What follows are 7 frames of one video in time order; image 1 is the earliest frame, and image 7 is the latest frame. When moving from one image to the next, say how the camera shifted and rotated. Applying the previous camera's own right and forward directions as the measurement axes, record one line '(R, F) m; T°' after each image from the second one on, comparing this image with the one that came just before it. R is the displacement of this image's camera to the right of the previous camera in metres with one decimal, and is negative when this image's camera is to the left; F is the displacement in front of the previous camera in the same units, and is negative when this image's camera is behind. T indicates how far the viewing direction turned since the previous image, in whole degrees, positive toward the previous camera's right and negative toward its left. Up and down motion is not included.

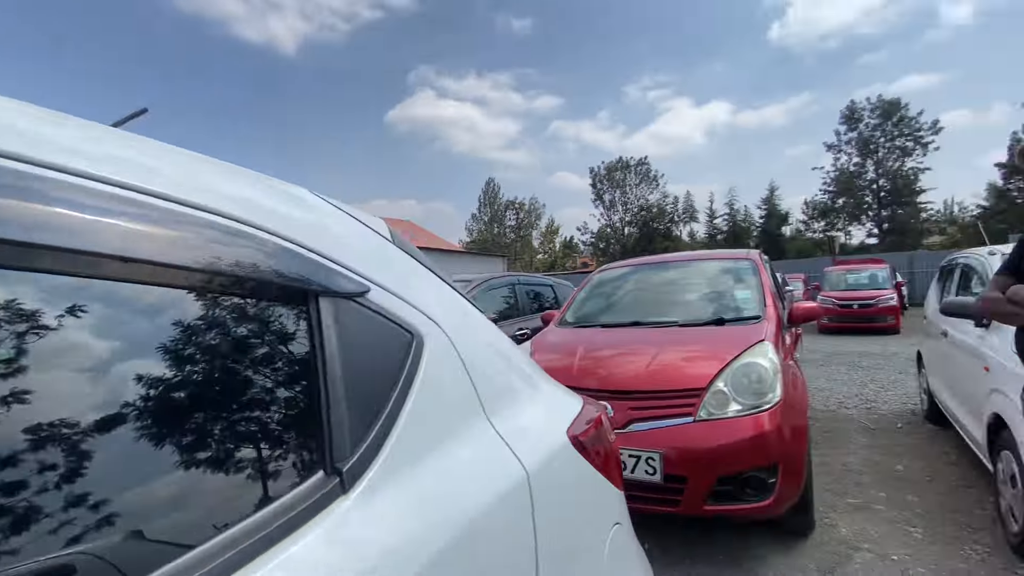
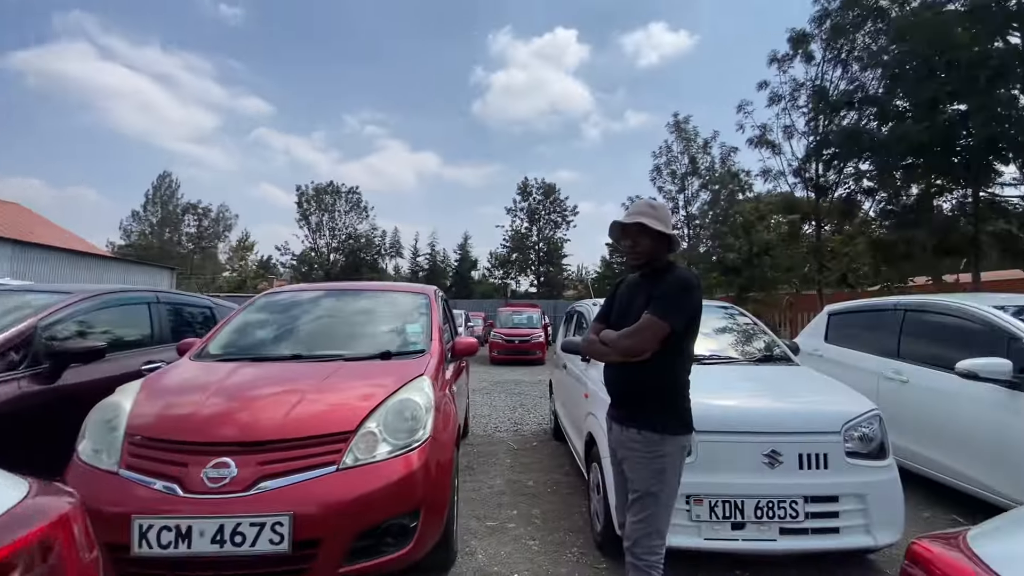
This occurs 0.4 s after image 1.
(+0.3, +0.2) m; +34°
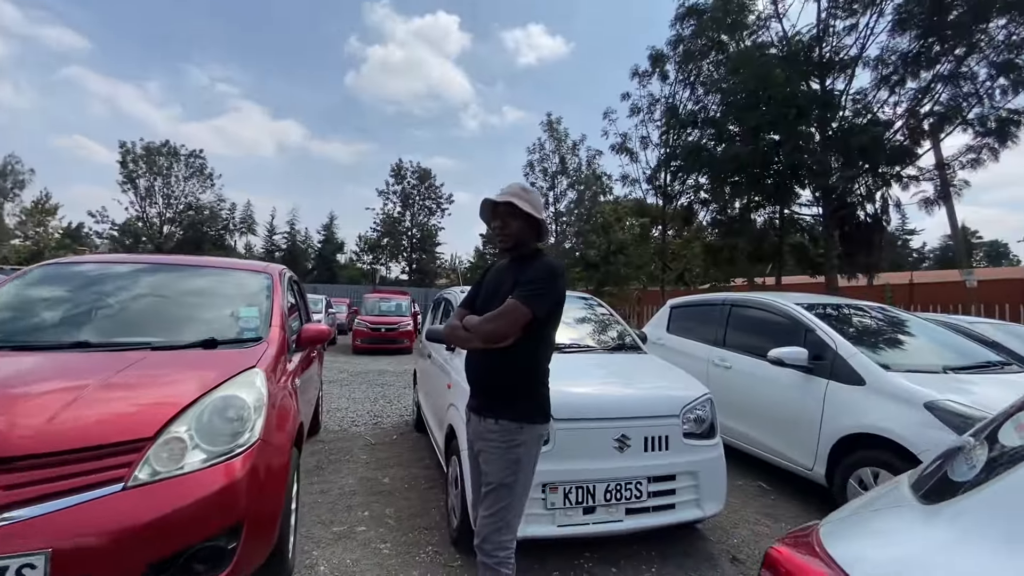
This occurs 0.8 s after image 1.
(+0.1, +0.2) m; +15°
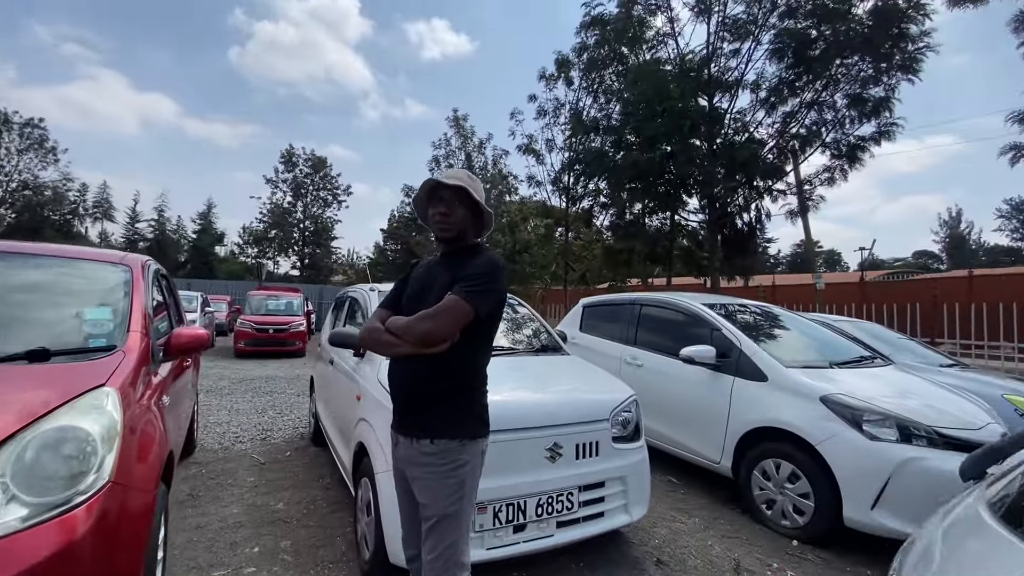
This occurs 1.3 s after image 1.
(-0.1, +0.3) m; +12°
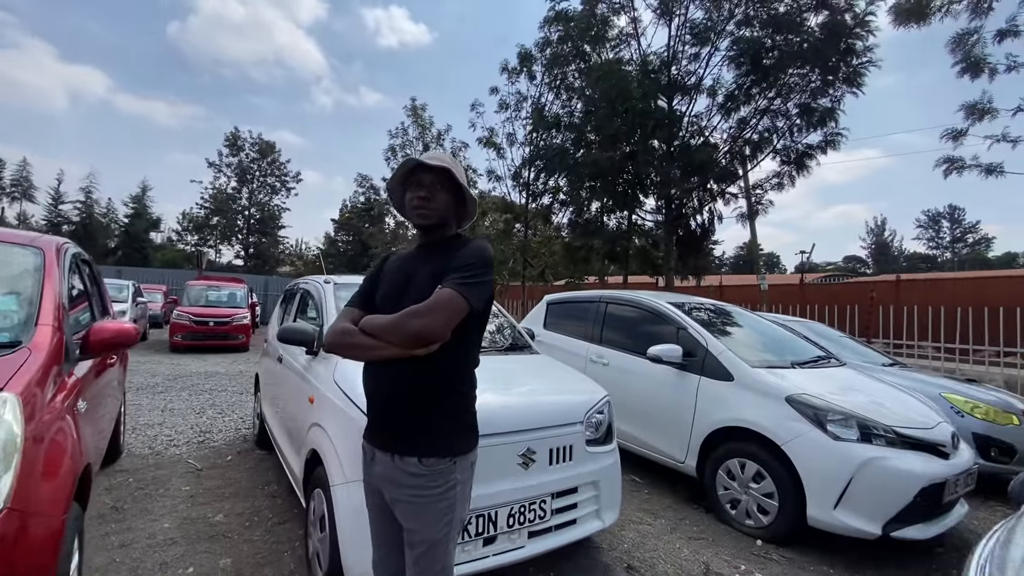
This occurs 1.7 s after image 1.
(-0.1, +0.2) m; +5°
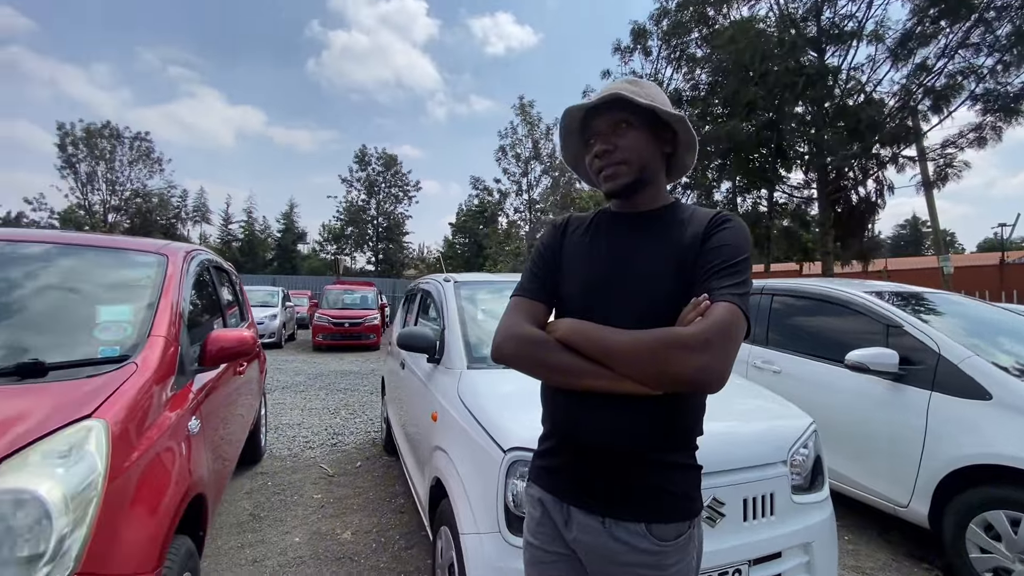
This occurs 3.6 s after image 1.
(-0.2, +0.6) m; -13°
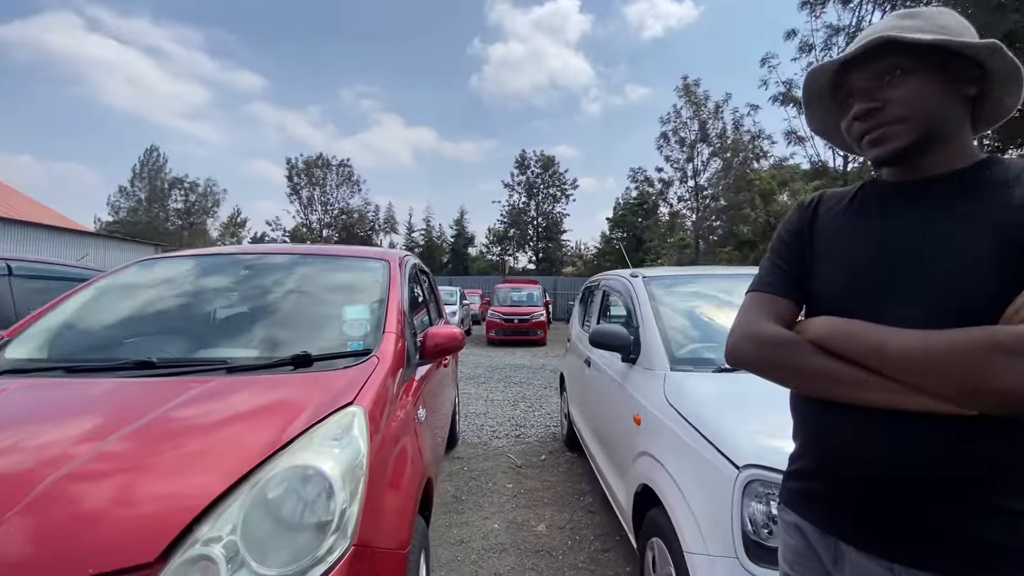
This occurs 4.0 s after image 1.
(-0.2, +0.1) m; -19°
